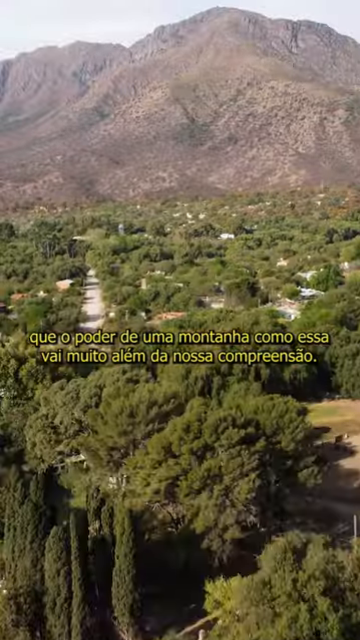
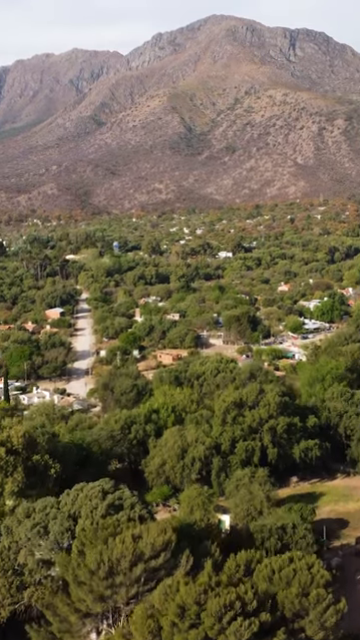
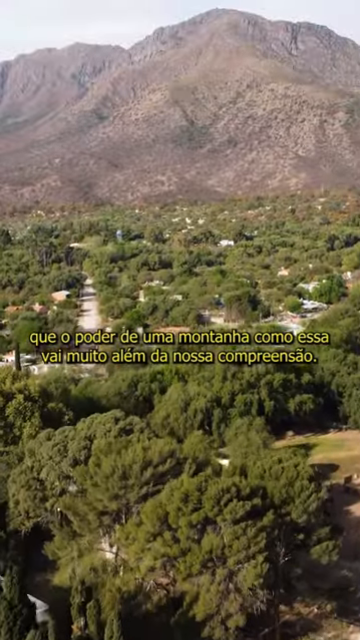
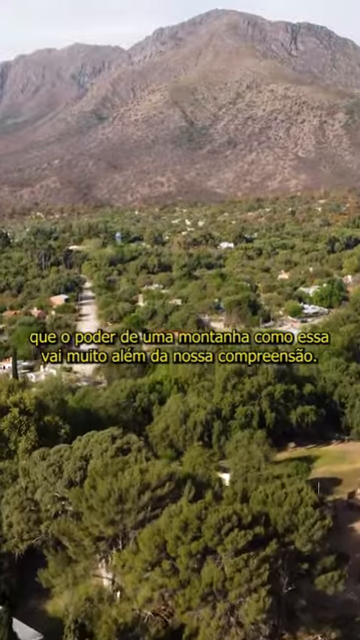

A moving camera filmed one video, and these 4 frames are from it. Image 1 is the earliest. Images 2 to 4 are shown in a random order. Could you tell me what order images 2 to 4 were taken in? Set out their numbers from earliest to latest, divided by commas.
3, 4, 2
